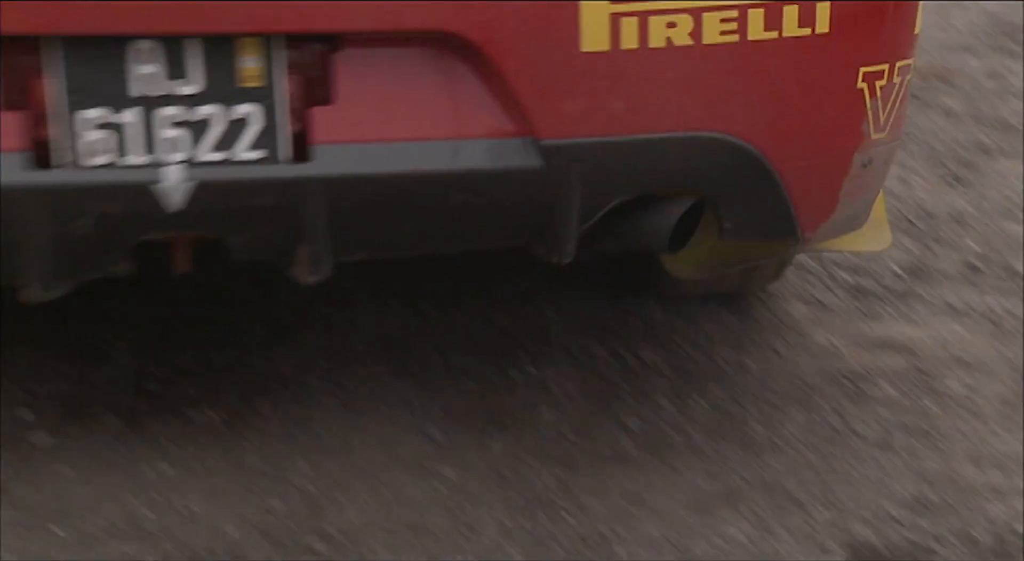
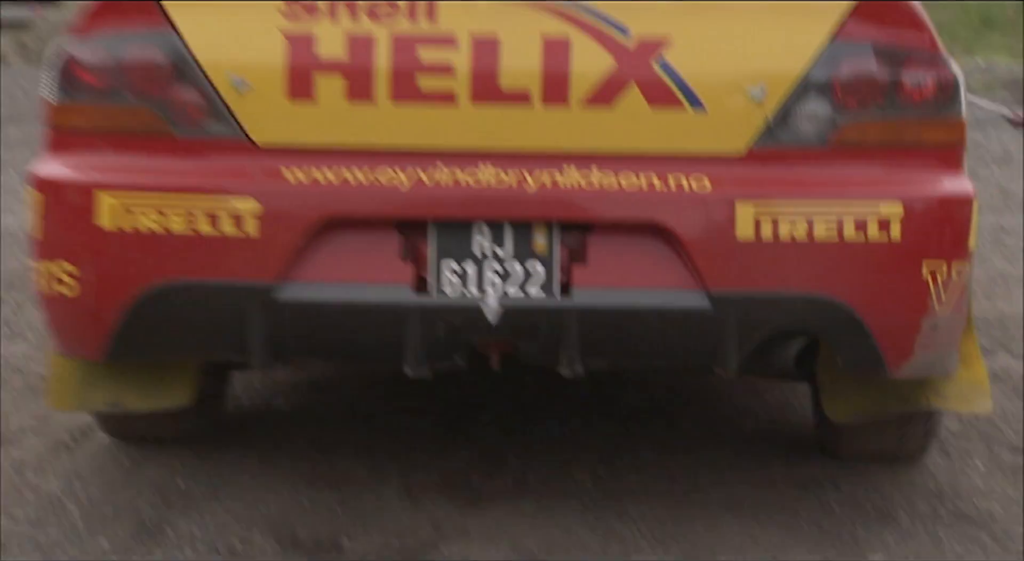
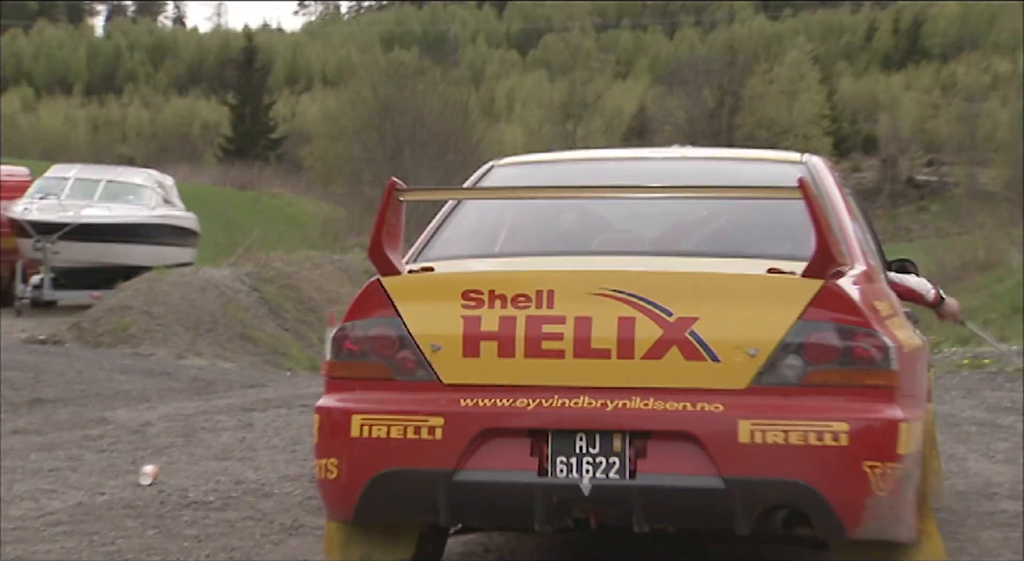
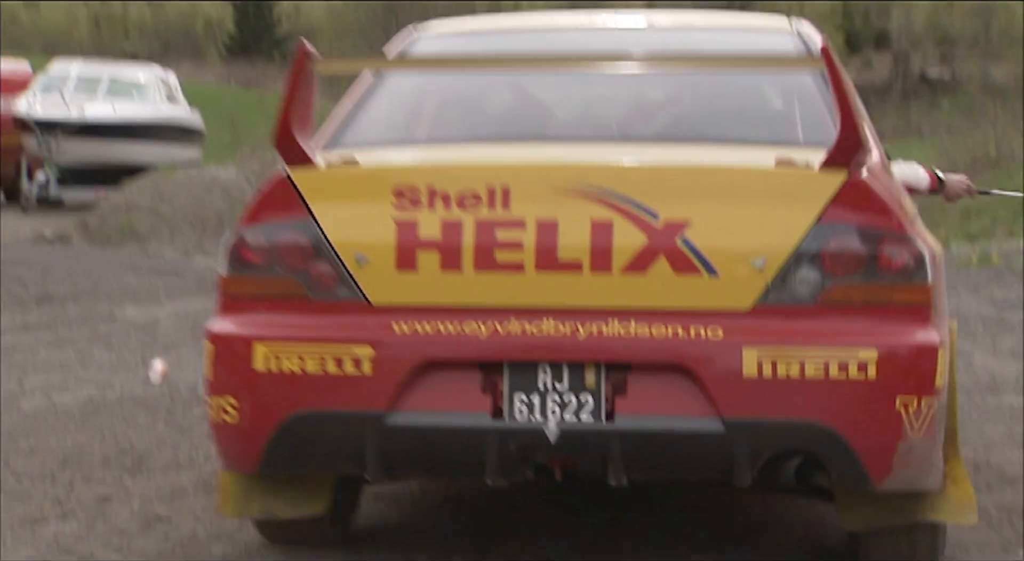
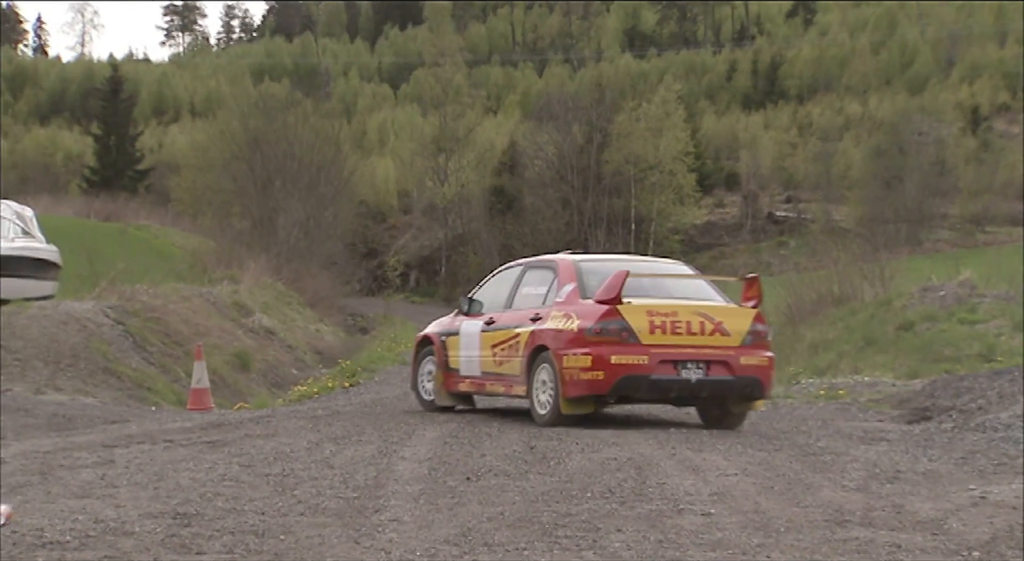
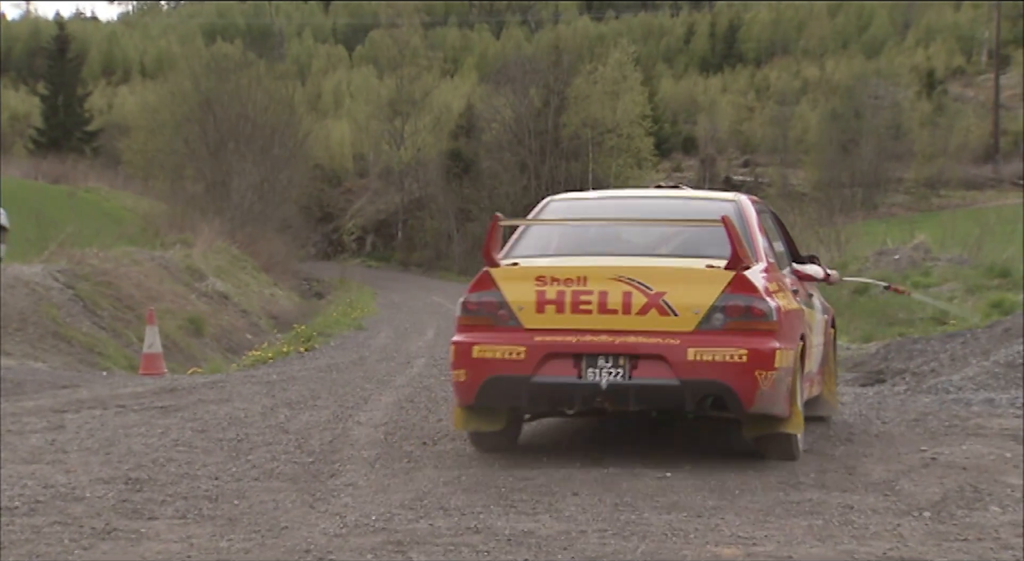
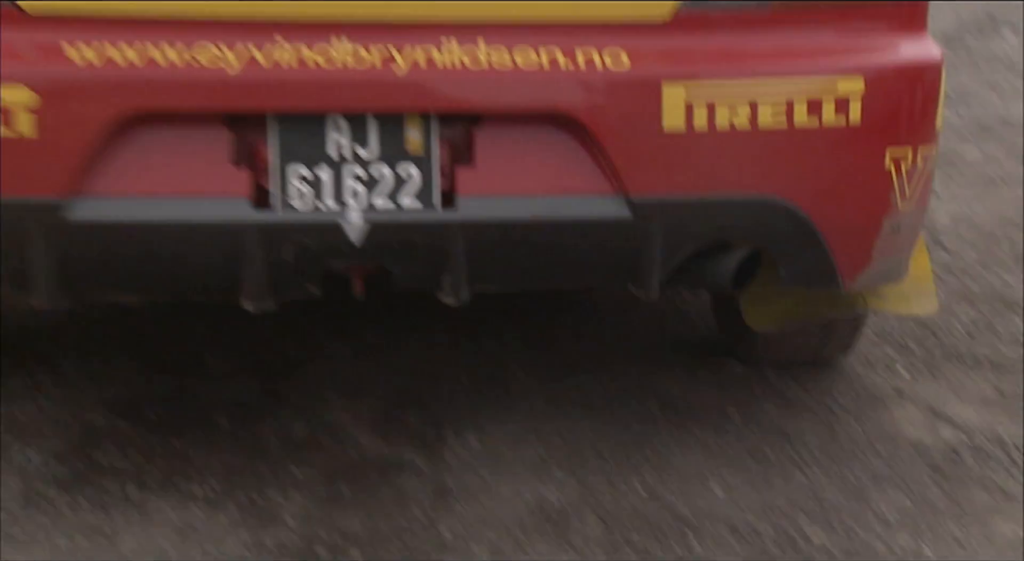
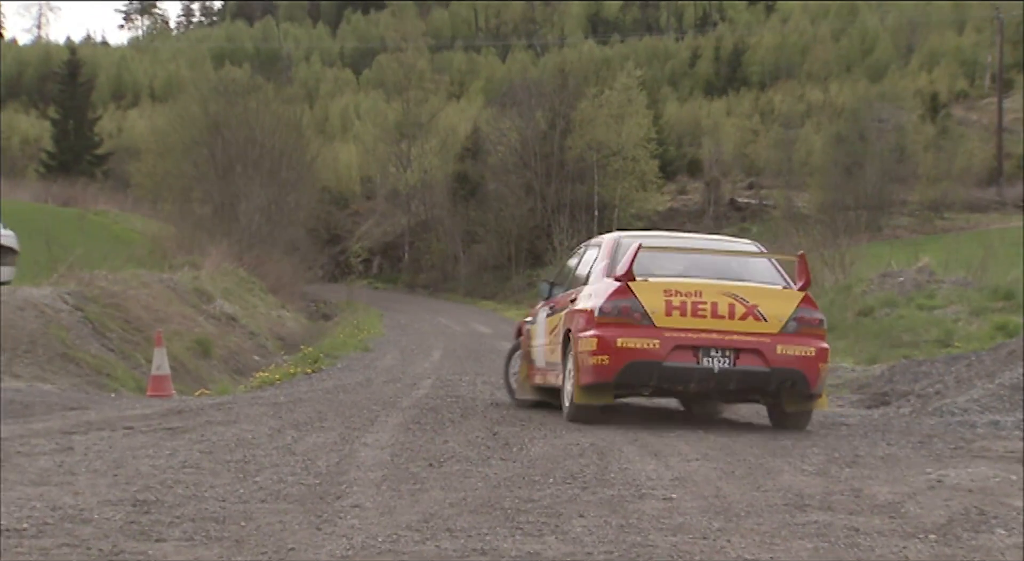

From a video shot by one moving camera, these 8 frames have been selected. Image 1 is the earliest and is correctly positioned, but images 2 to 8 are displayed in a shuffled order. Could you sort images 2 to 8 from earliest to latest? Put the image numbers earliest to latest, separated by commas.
7, 2, 4, 3, 6, 8, 5
